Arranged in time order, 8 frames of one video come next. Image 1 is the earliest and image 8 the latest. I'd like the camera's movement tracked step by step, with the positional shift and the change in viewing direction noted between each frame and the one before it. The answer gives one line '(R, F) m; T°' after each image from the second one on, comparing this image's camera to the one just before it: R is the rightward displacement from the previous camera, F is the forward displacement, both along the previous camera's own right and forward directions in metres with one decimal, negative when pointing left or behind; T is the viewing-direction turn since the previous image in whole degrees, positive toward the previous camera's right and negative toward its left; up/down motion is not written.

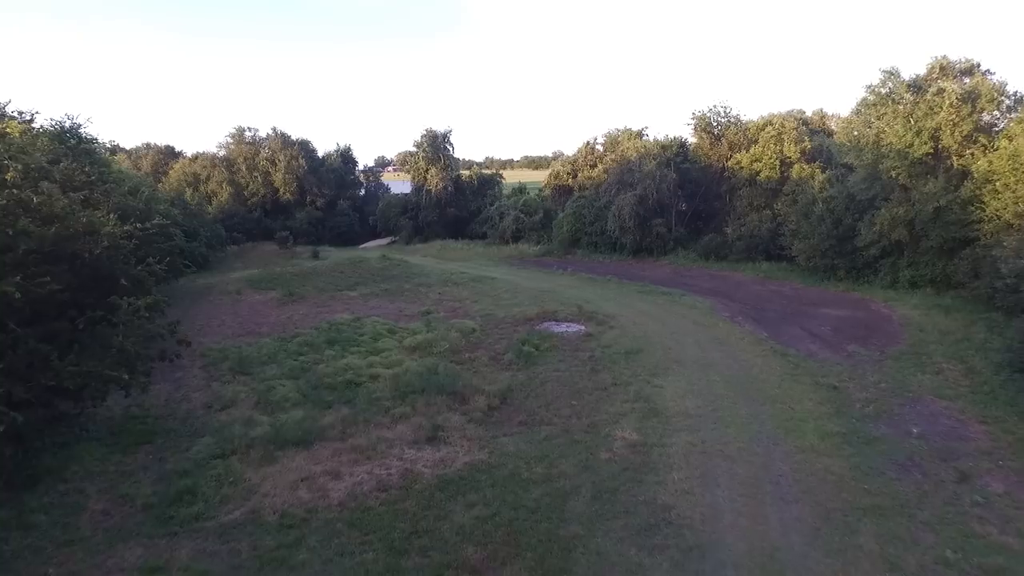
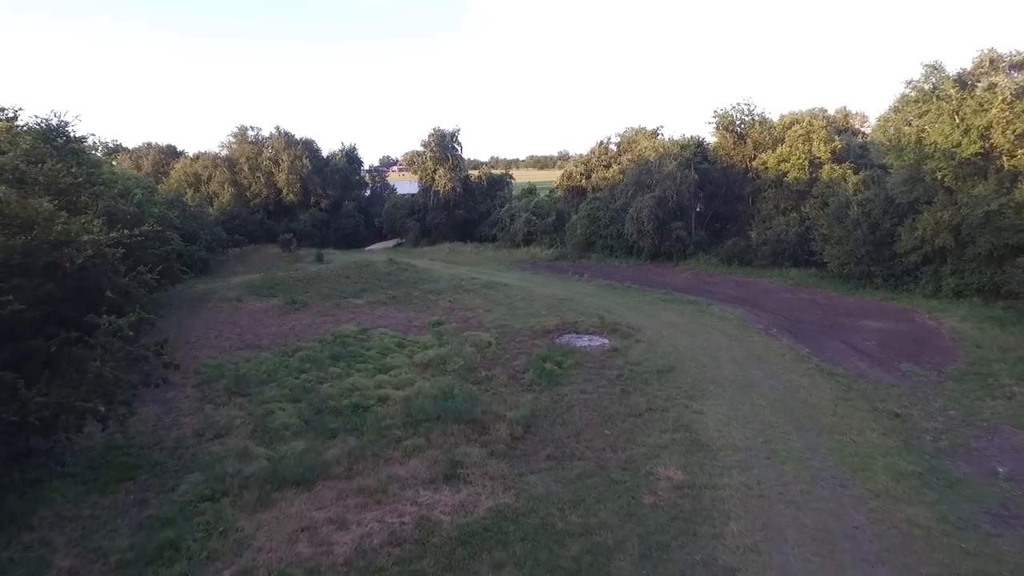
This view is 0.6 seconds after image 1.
(-0.3, +1.0) m; 0°
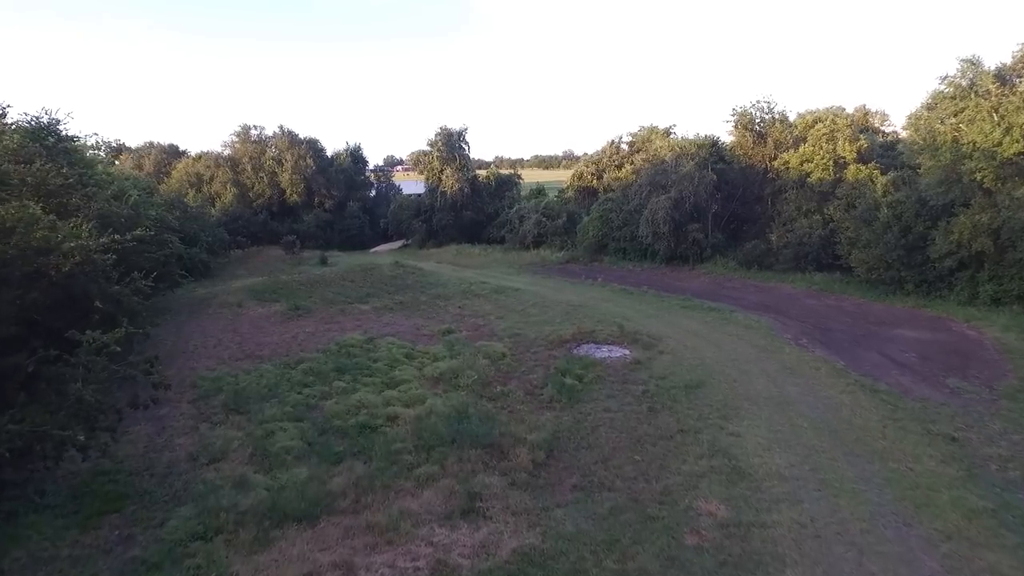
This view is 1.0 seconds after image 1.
(-0.2, +0.8) m; 0°
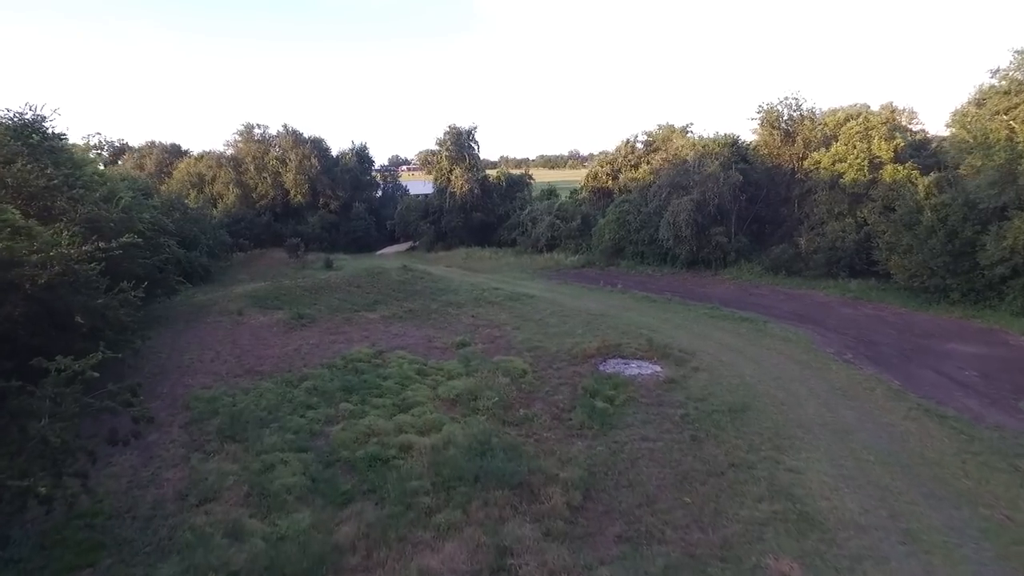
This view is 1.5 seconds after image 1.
(-0.3, +1.0) m; 0°
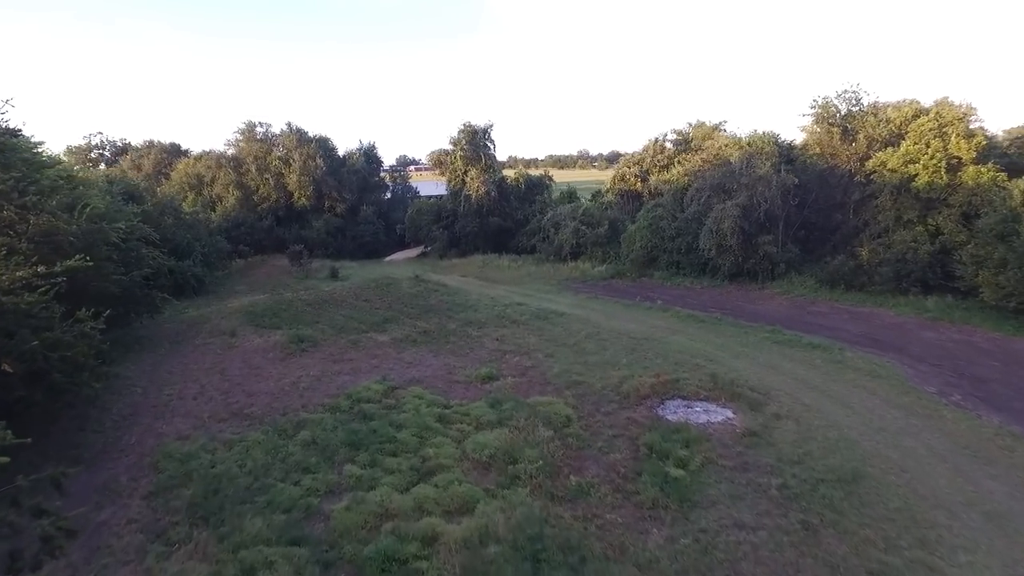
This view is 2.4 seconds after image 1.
(-0.5, +2.0) m; -1°
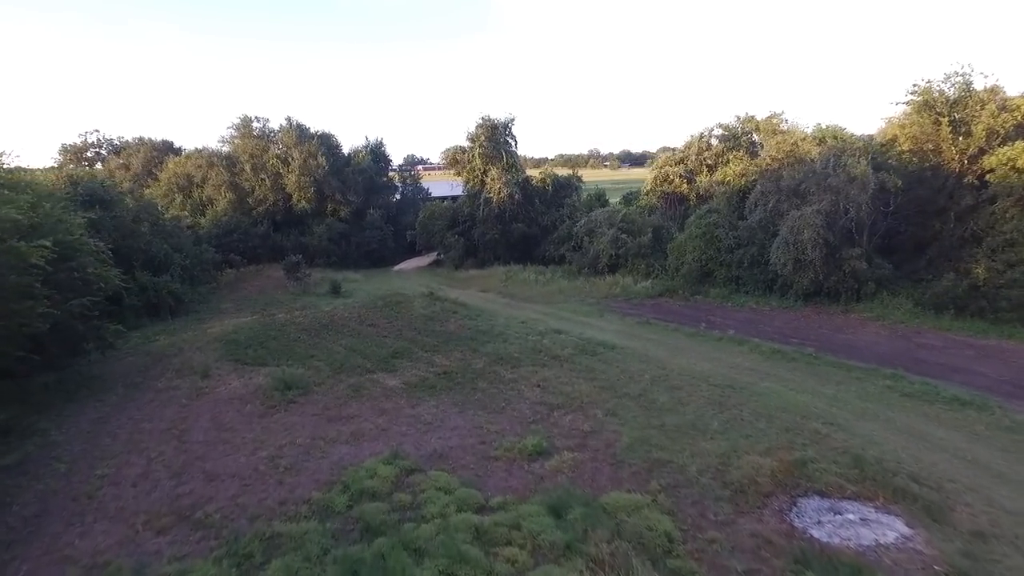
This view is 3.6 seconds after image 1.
(-0.7, +3.1) m; -1°
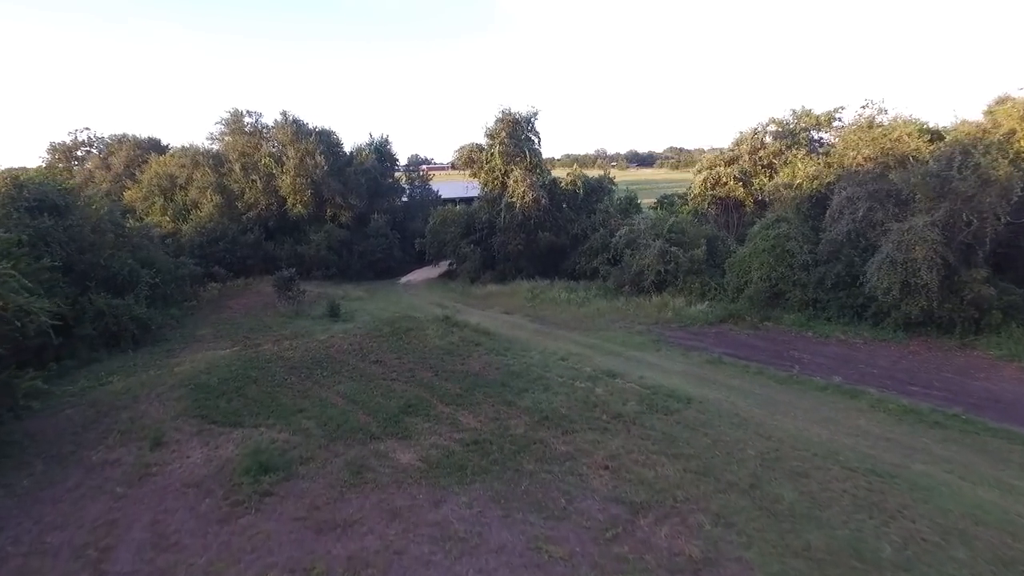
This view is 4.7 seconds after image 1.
(-0.7, +3.0) m; 0°
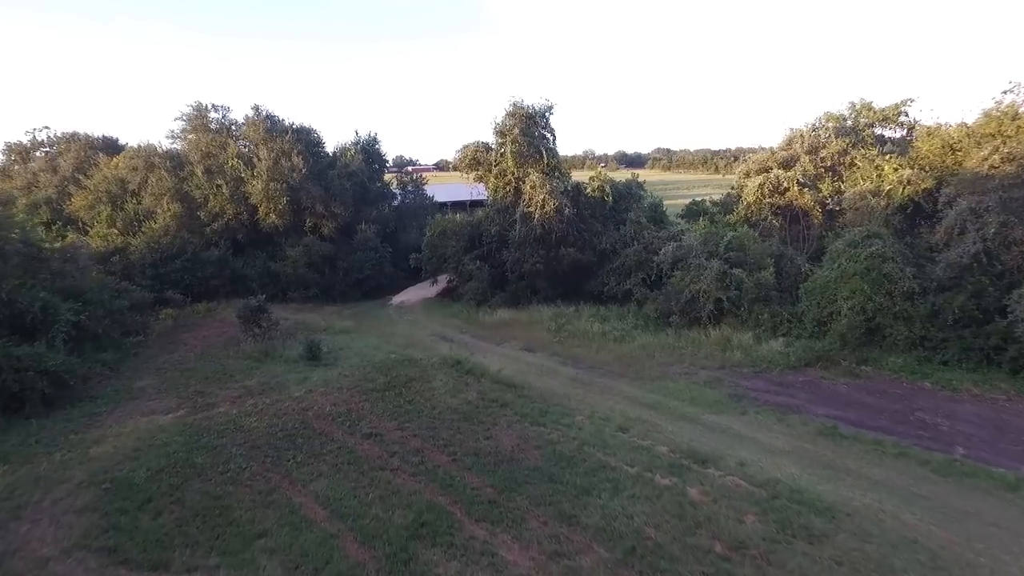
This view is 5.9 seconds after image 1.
(-0.9, +3.3) m; +1°
